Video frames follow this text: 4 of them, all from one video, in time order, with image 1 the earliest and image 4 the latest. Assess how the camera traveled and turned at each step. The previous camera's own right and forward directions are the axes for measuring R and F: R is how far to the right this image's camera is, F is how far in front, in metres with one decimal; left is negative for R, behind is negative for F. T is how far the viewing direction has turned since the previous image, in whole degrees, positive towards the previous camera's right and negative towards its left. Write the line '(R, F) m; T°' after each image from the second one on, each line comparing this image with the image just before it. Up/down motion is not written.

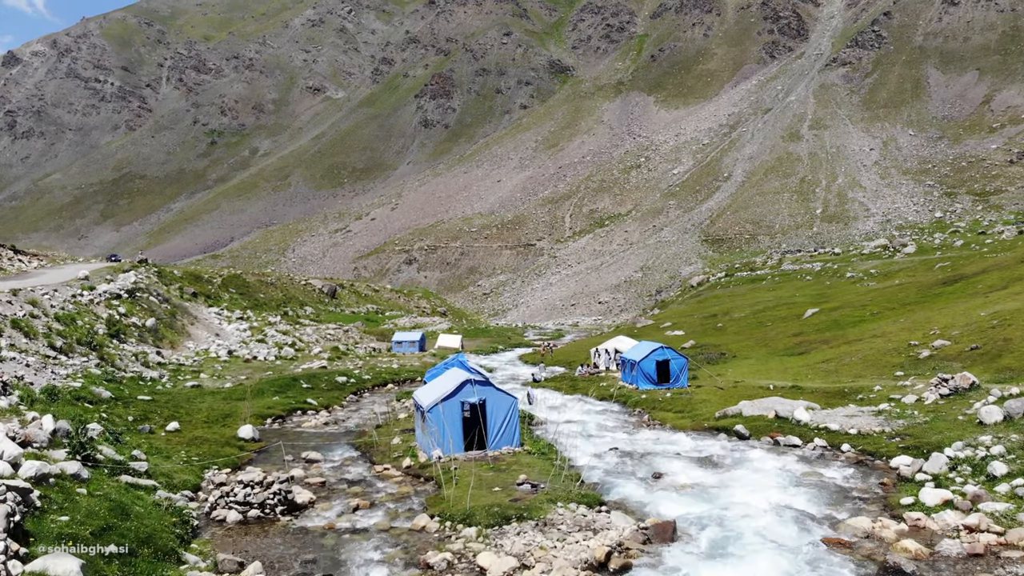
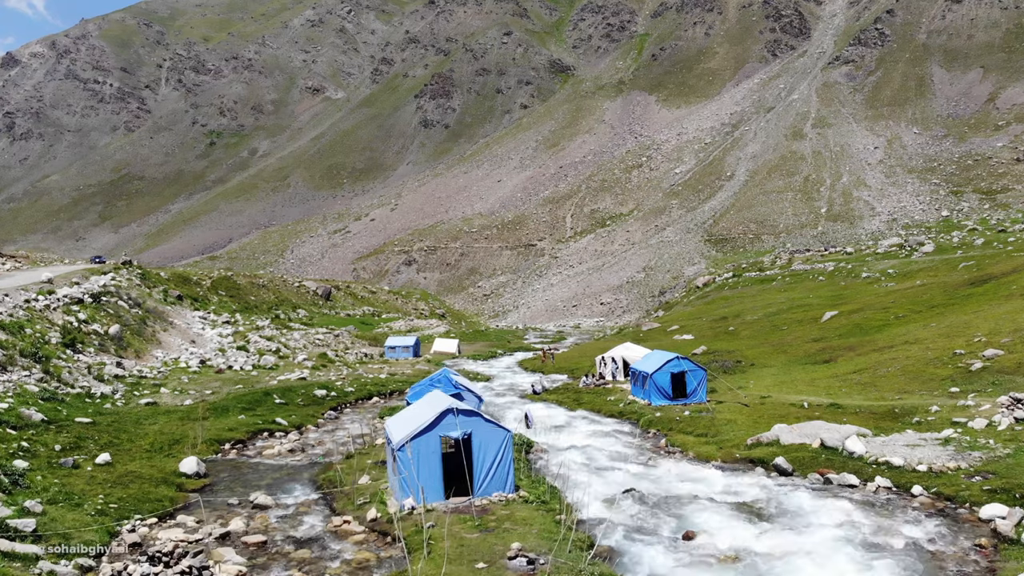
(+0.1, +2.8) m; 0°
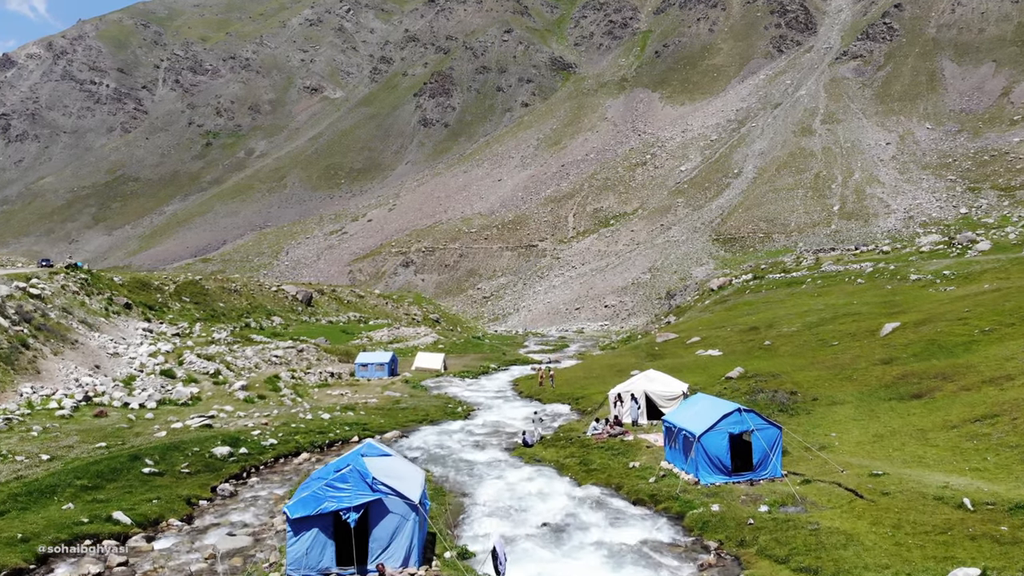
(+0.6, +7.6) m; 0°
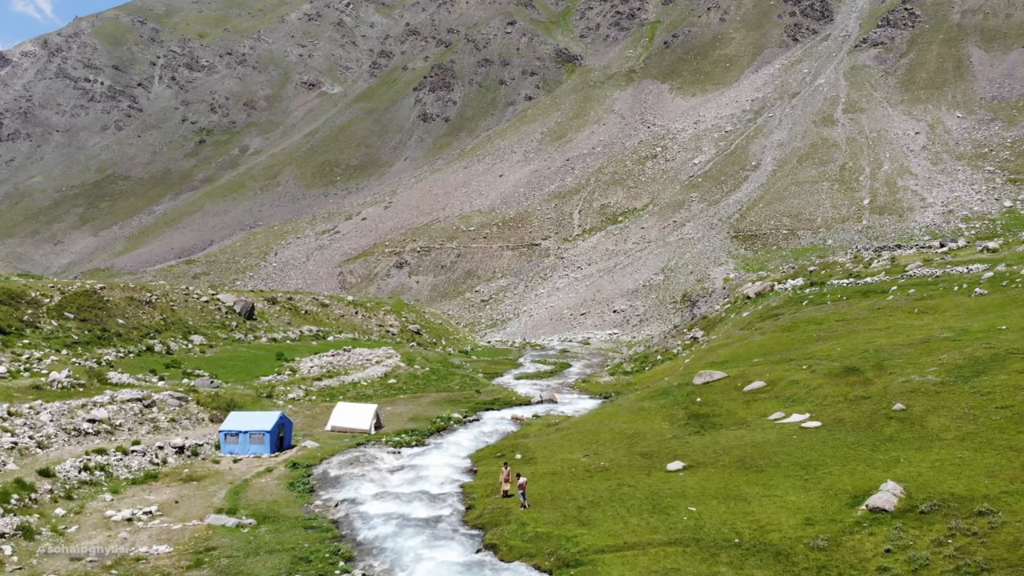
(+1.7, +15.9) m; -1°
